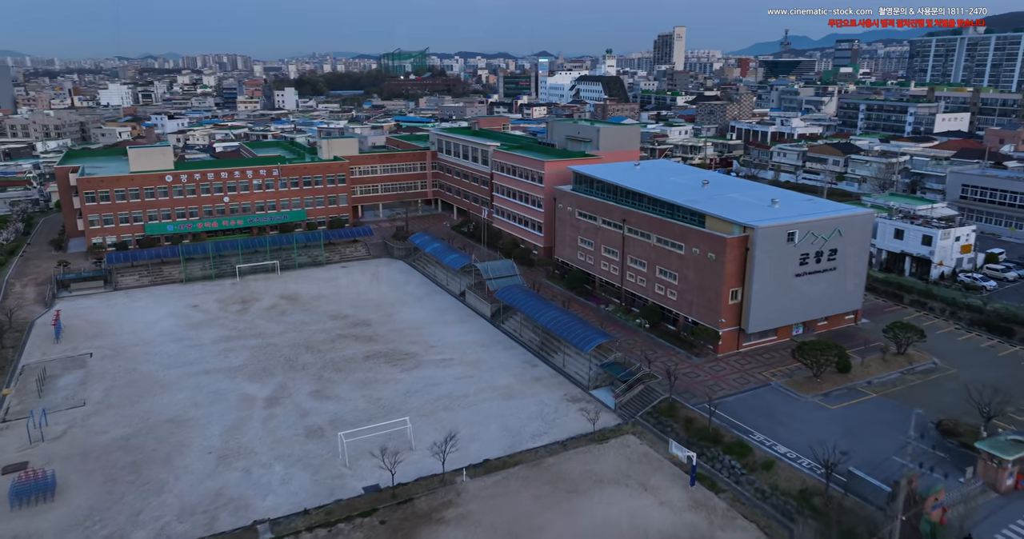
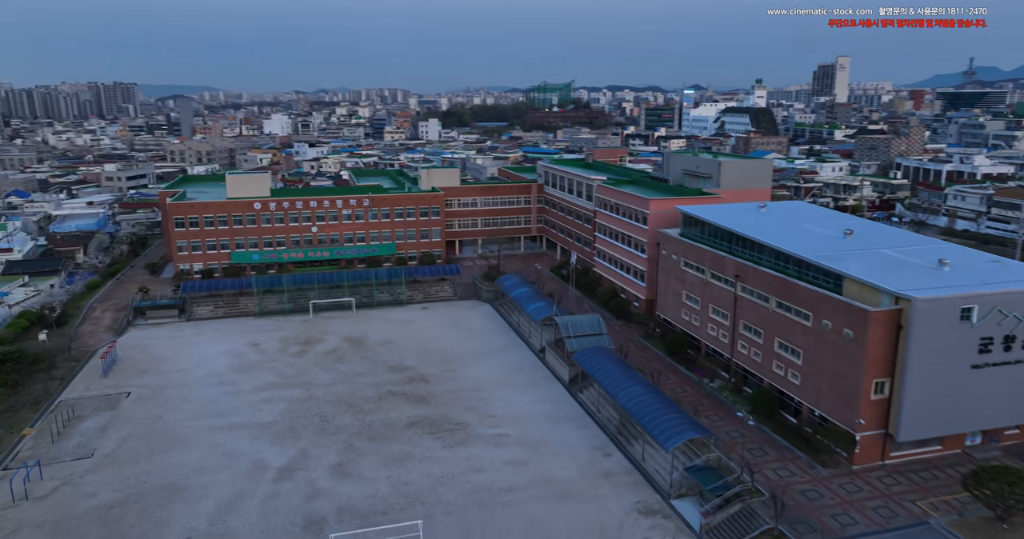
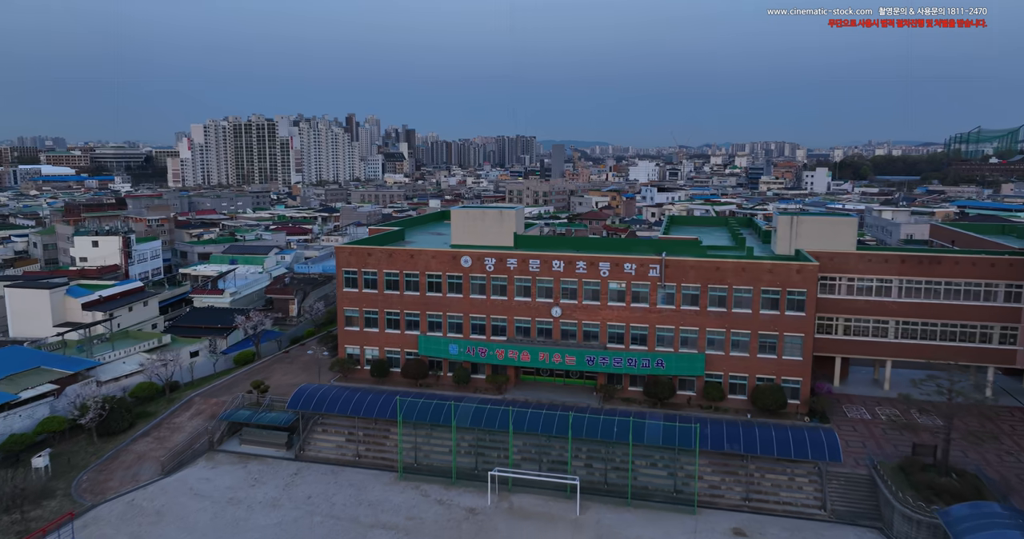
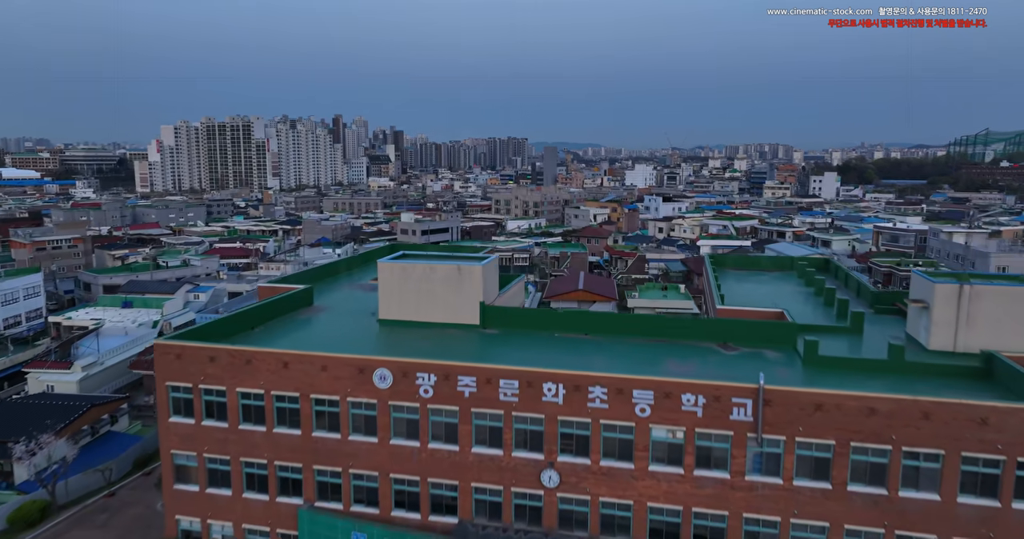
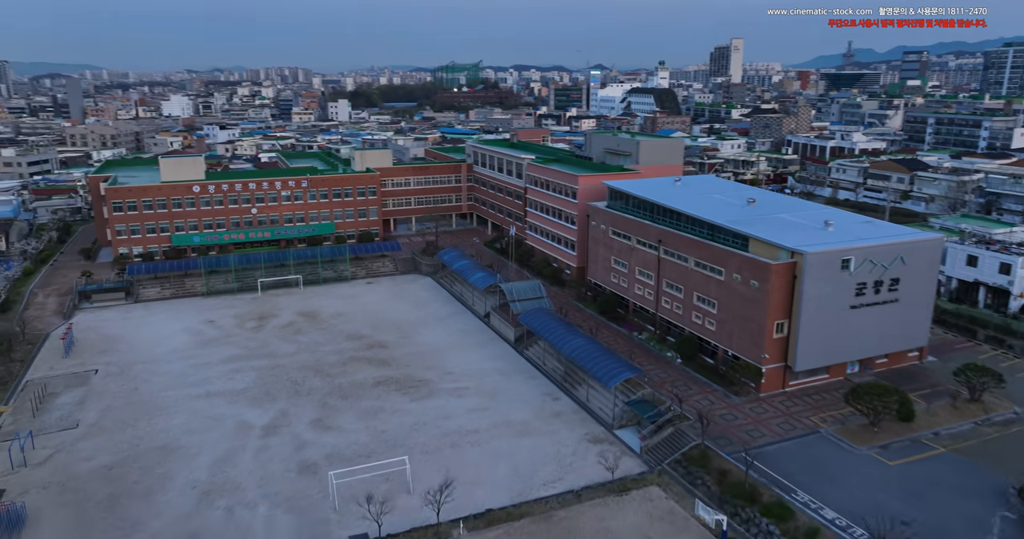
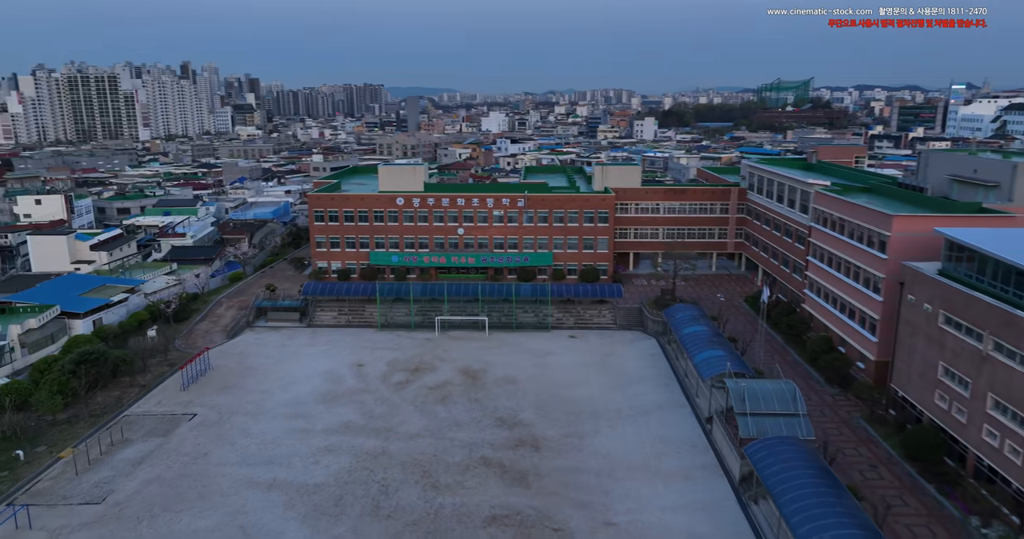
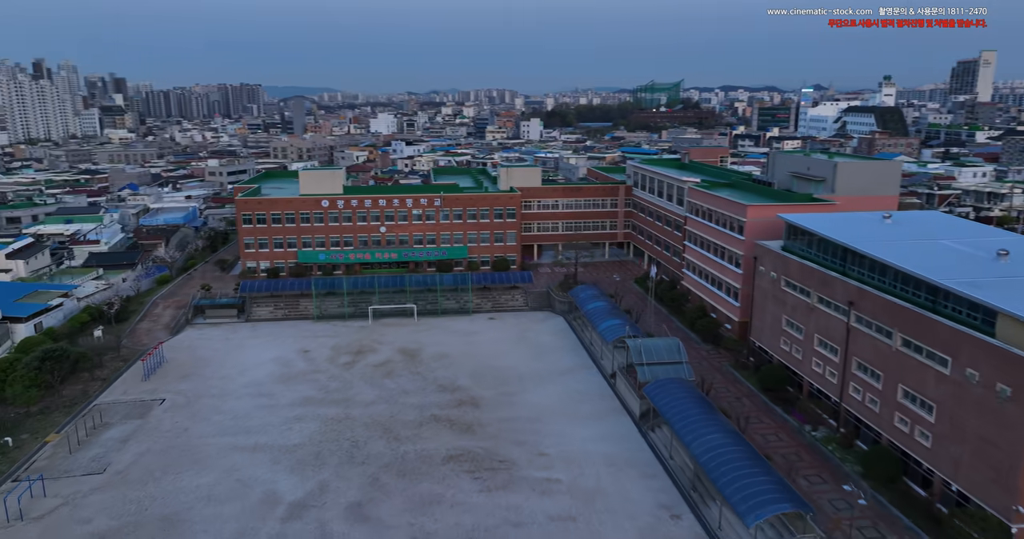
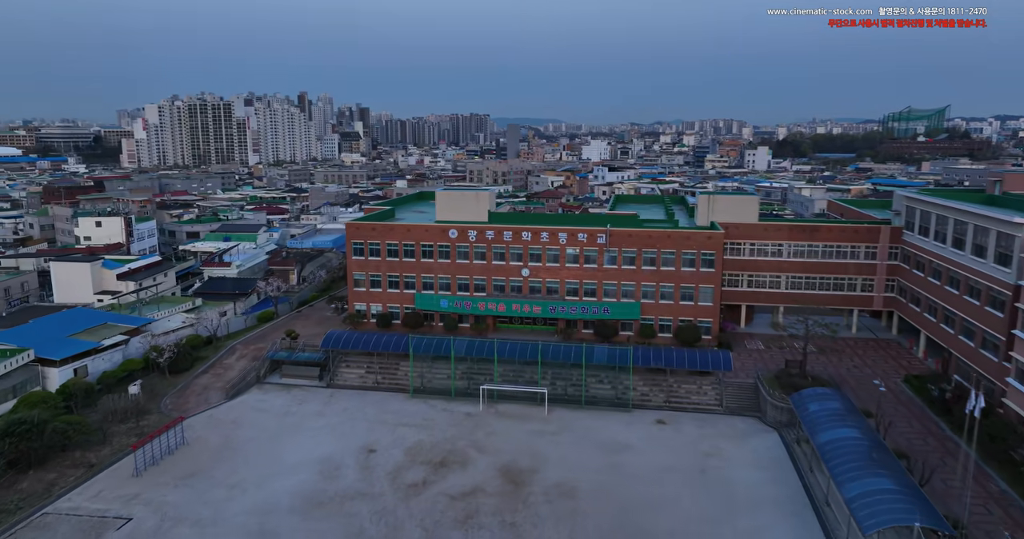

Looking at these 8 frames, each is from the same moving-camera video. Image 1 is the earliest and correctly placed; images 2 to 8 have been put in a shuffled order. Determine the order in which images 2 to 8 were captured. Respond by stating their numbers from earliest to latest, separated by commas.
5, 2, 7, 6, 8, 3, 4
